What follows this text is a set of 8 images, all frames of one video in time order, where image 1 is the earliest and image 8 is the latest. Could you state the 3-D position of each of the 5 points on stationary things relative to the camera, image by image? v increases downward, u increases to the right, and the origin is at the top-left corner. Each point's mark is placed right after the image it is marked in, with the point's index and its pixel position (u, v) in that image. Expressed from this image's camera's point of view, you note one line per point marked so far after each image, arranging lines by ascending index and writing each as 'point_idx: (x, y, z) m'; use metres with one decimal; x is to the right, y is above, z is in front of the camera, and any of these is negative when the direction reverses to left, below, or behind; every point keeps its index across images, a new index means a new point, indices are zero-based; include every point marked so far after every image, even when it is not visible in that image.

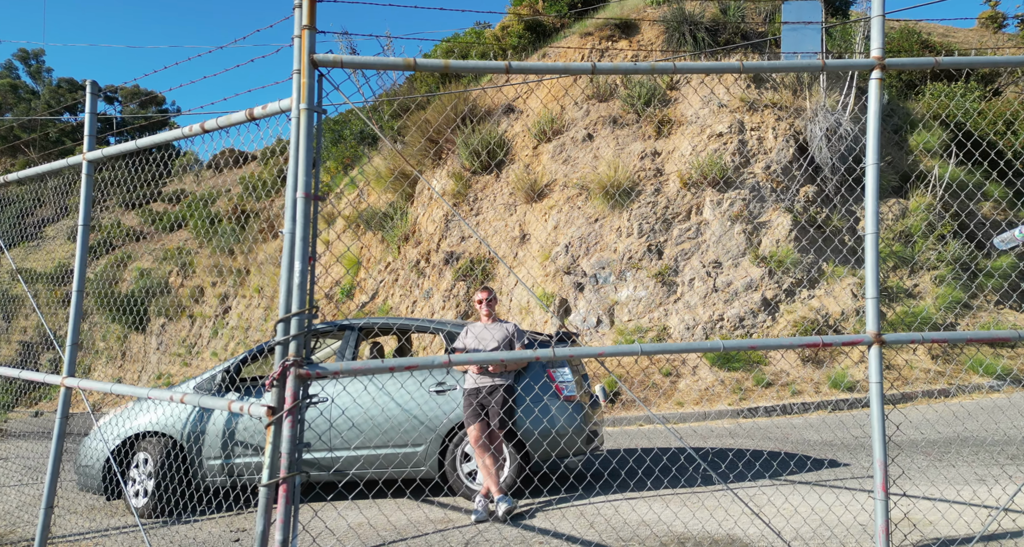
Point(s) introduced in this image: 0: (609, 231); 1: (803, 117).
0: (+1.6, +0.7, +12.4) m
1: (+5.0, +2.7, +13.3) m
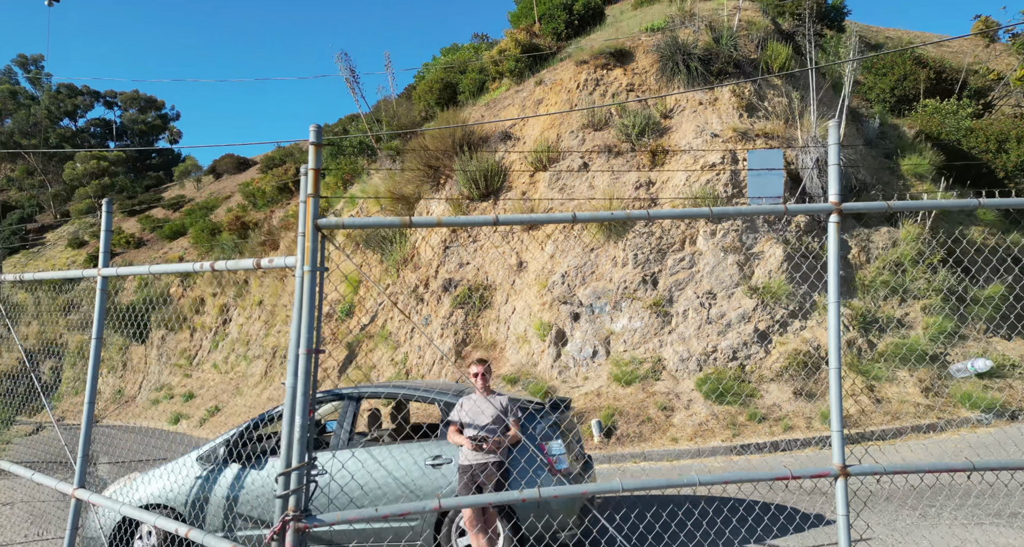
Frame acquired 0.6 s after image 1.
0: (+1.6, +0.2, +12.6) m
1: (+5.0, +2.2, +13.5) m
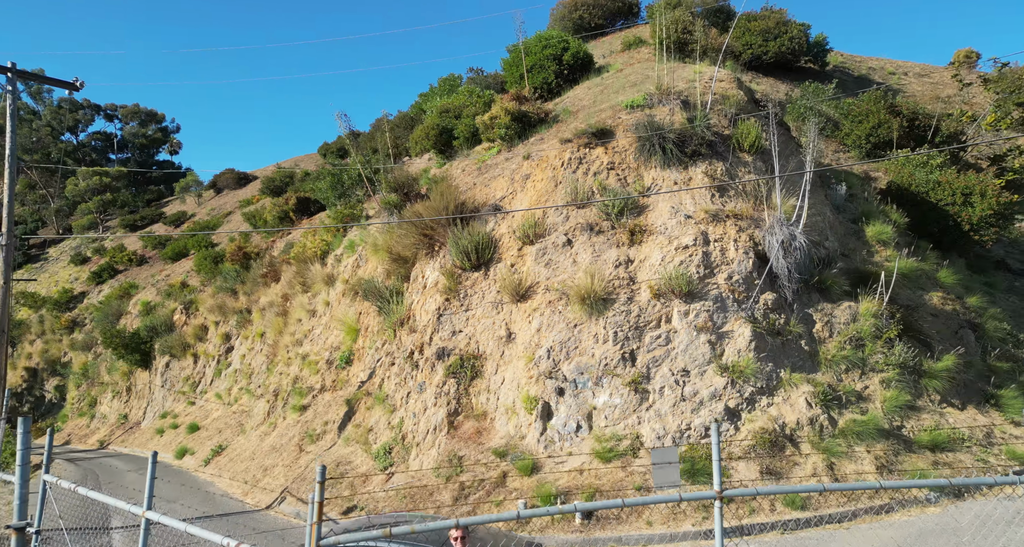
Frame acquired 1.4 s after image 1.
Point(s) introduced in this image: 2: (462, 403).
0: (+1.4, -1.2, +13.6) m
1: (+4.7, +0.8, +14.5) m
2: (-0.9, -2.5, +14.1) m
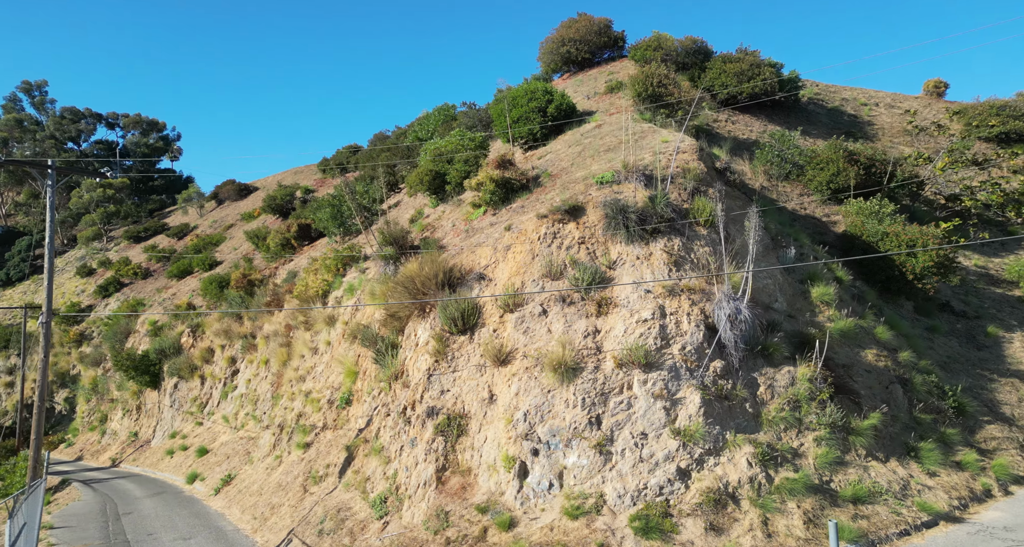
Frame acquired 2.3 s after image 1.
0: (+1.0, -2.6, +15.4) m
1: (+4.3, -0.6, +16.3) m
2: (-1.3, -4.0, +16.0) m
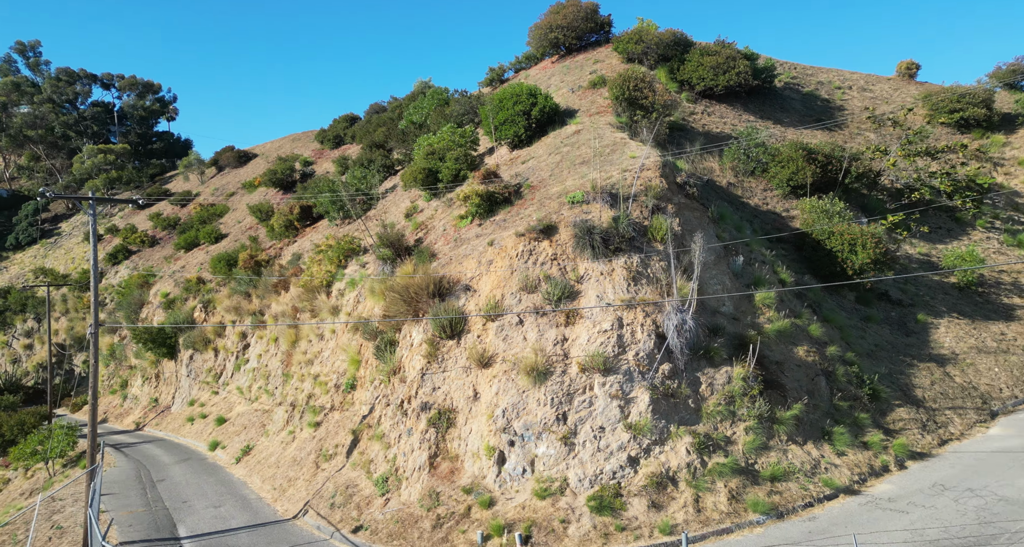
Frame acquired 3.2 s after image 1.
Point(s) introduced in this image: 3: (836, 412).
0: (+0.5, -3.1, +18.3) m
1: (+3.8, -1.0, +19.1) m
2: (-1.8, -4.4, +19.0) m
3: (+8.5, -3.7, +19.8) m
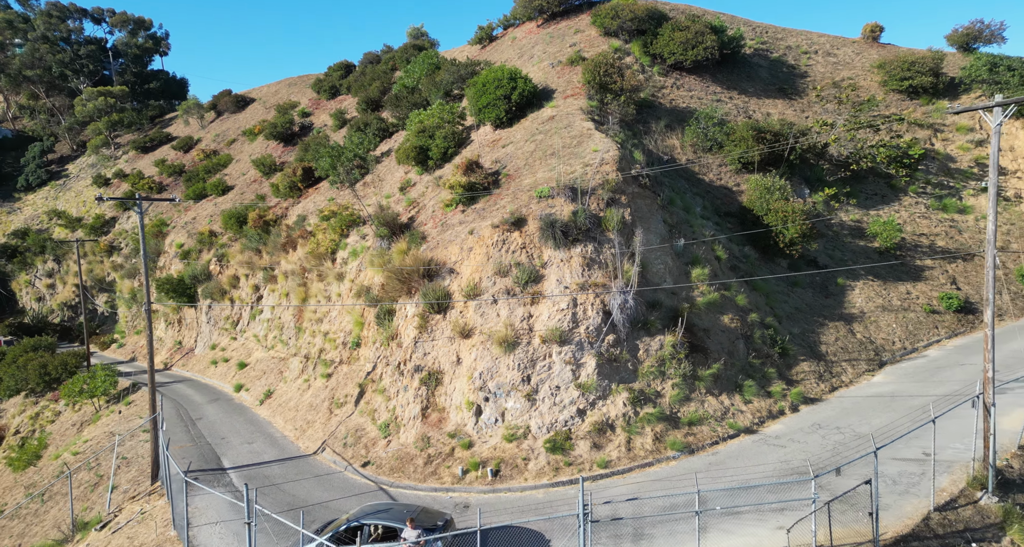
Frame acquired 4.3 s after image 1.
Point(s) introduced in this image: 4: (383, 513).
0: (-0.3, -2.8, +23.1) m
1: (+3.0, -0.6, +23.6) m
2: (-2.6, -4.0, +23.8) m
3: (+7.7, -3.2, +24.6) m
4: (-3.1, -5.7, +17.9) m
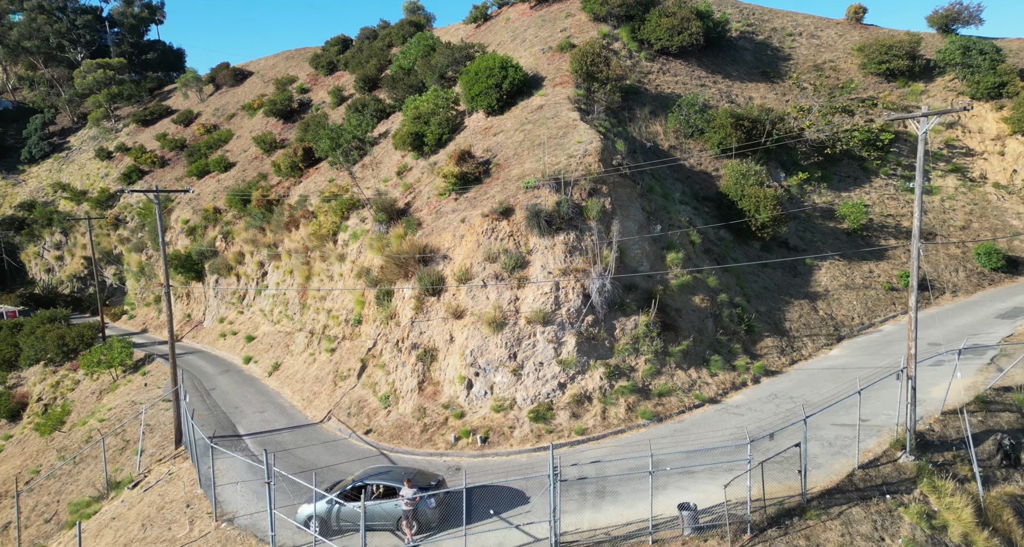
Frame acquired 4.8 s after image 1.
0: (-0.7, -2.4, +25.5) m
1: (+2.6, -0.1, +26.0) m
2: (-3.0, -3.5, +26.3) m
3: (+7.3, -2.6, +27.1) m
4: (-3.5, -5.5, +20.5) m
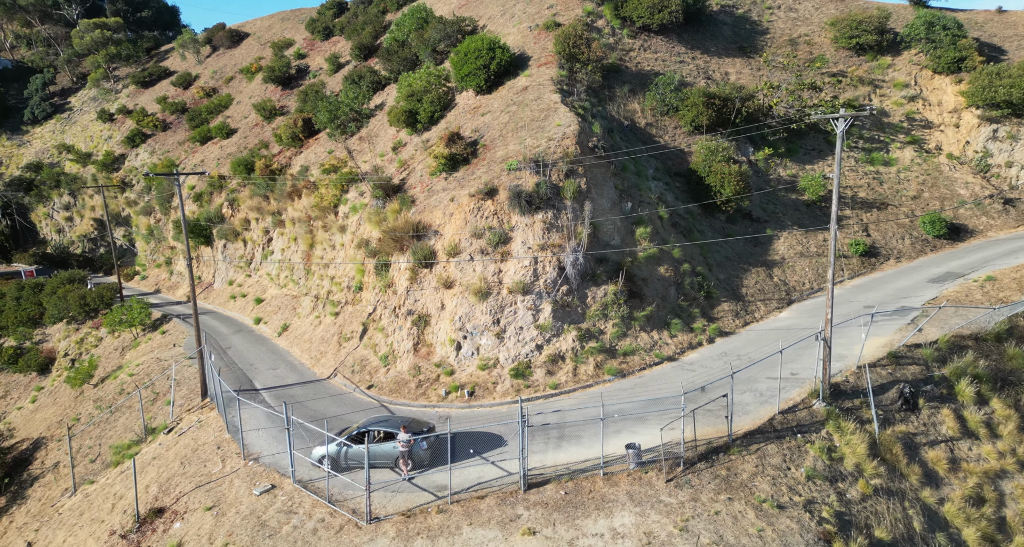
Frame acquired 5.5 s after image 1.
0: (-1.3, -1.4, +29.0) m
1: (+2.0, +0.9, +29.4) m
2: (-3.6, -2.5, +29.9) m
3: (+6.7, -1.6, +30.6) m
4: (-4.1, -4.9, +24.2) m
